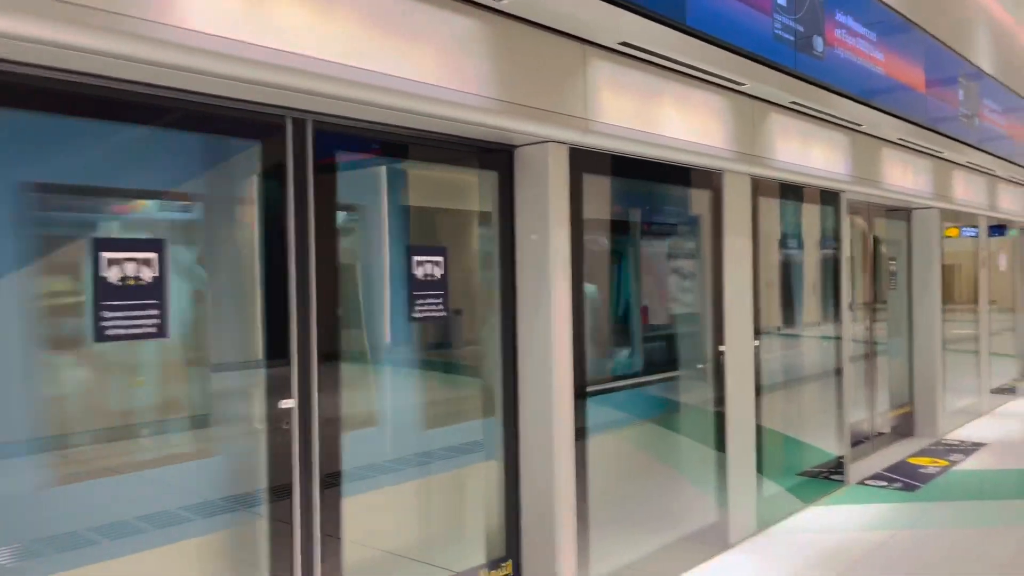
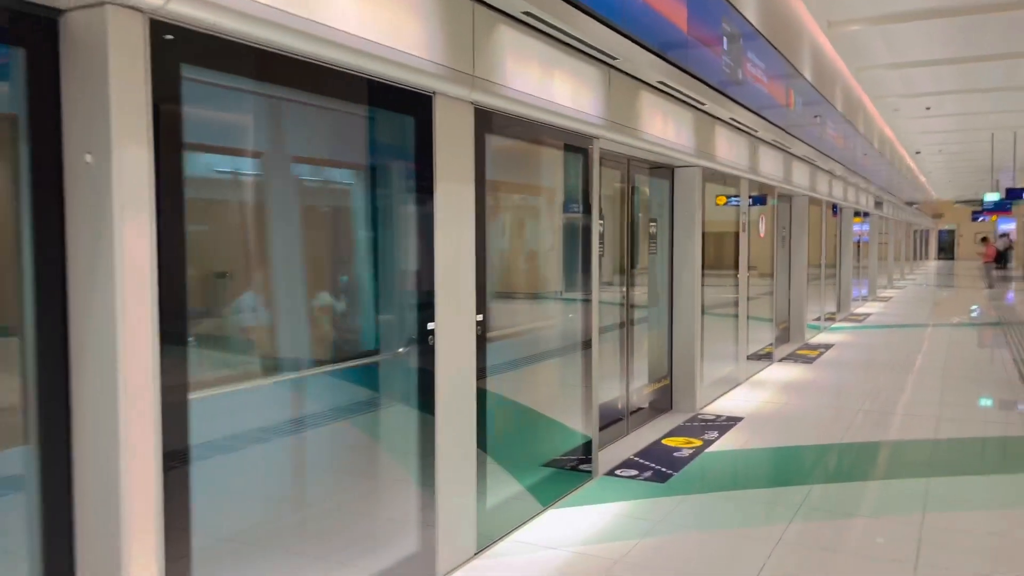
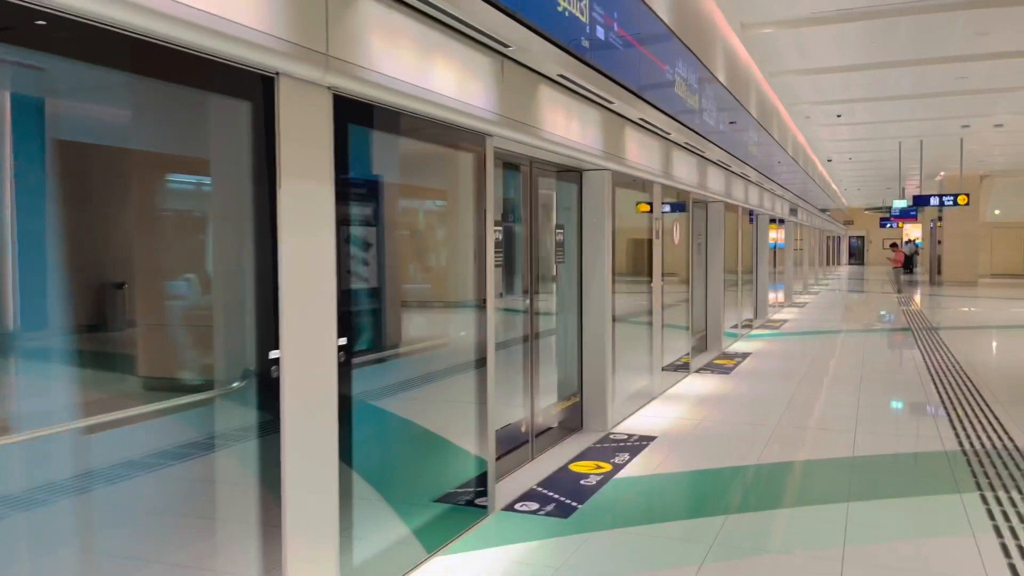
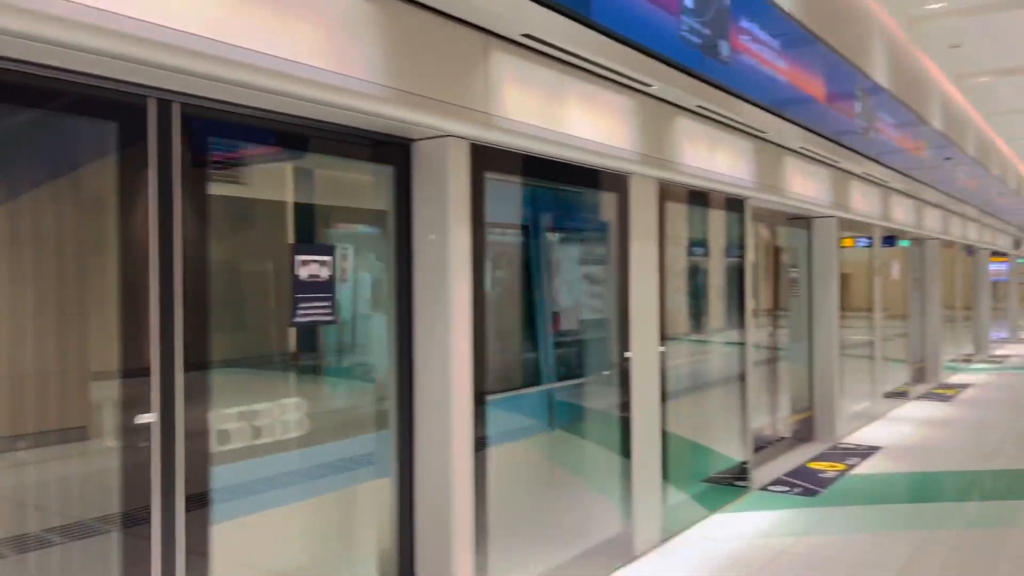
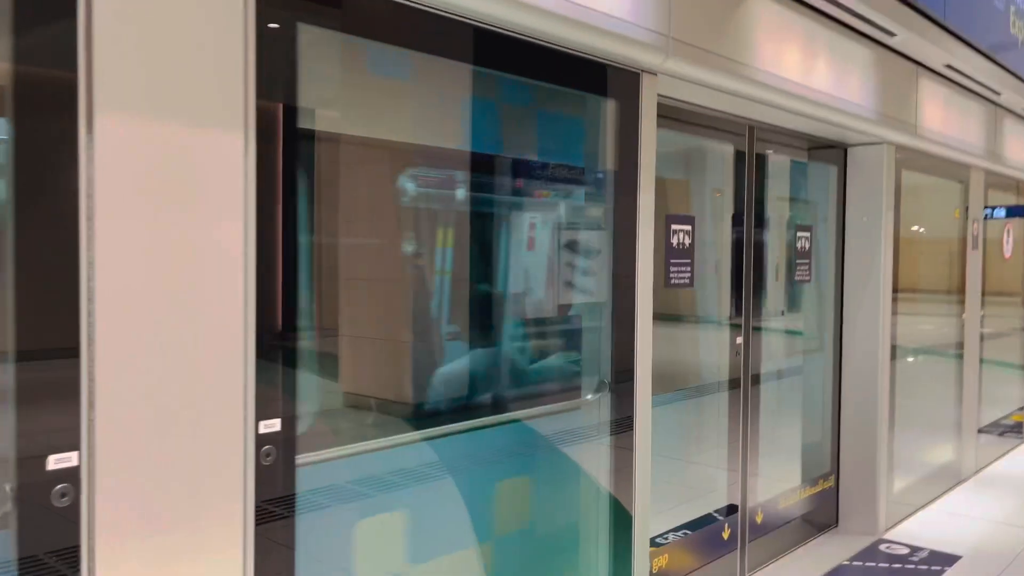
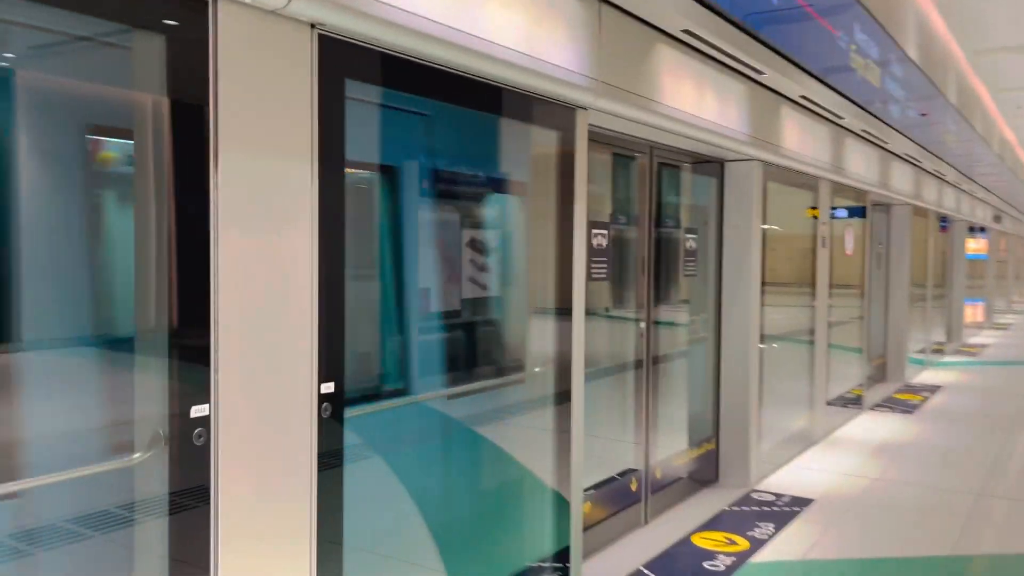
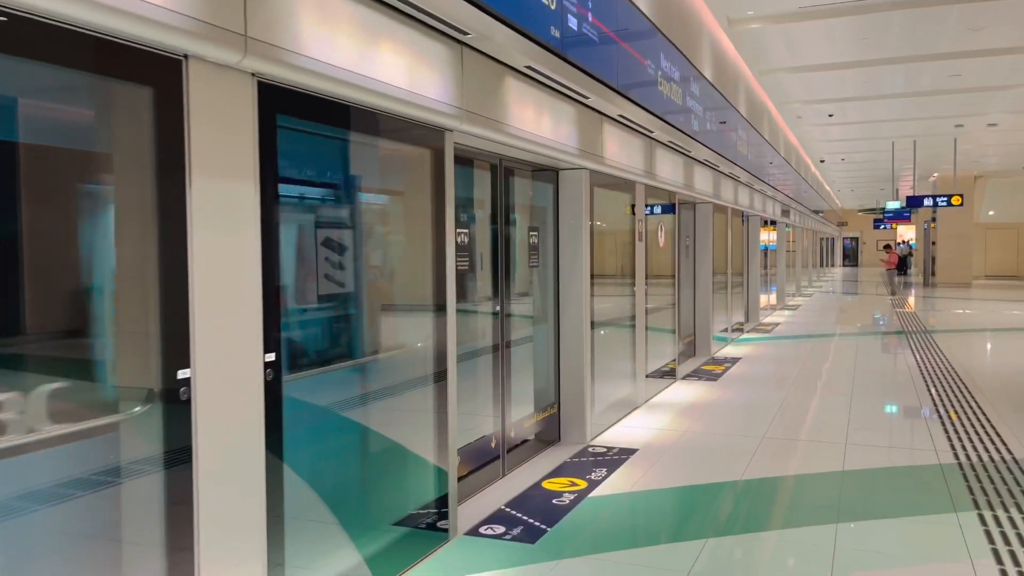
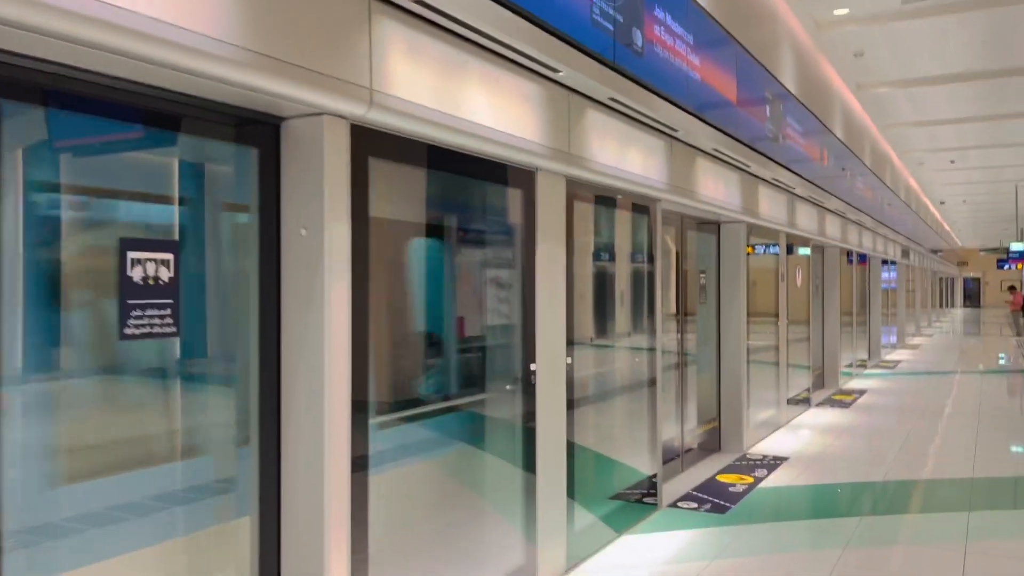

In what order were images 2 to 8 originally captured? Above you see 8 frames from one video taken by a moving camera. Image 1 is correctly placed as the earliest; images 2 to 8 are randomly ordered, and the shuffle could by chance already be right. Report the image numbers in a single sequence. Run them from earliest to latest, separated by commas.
4, 8, 2, 3, 7, 6, 5
